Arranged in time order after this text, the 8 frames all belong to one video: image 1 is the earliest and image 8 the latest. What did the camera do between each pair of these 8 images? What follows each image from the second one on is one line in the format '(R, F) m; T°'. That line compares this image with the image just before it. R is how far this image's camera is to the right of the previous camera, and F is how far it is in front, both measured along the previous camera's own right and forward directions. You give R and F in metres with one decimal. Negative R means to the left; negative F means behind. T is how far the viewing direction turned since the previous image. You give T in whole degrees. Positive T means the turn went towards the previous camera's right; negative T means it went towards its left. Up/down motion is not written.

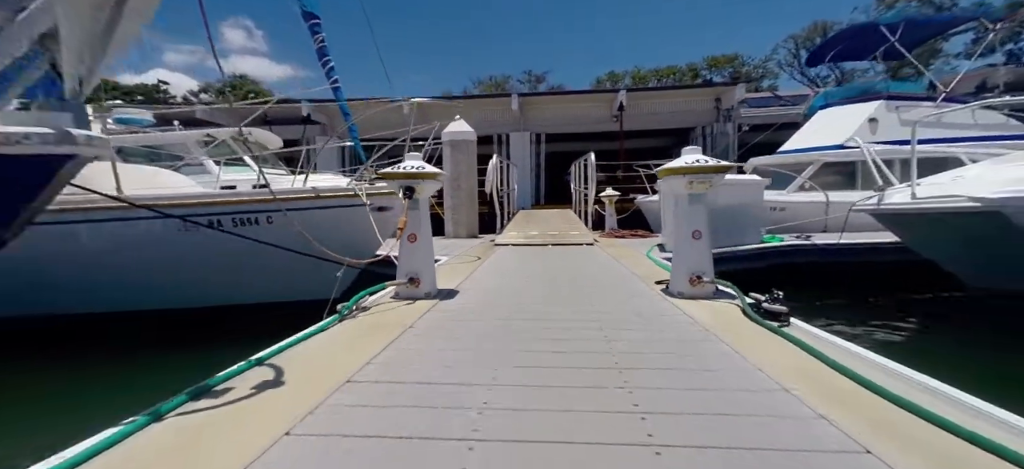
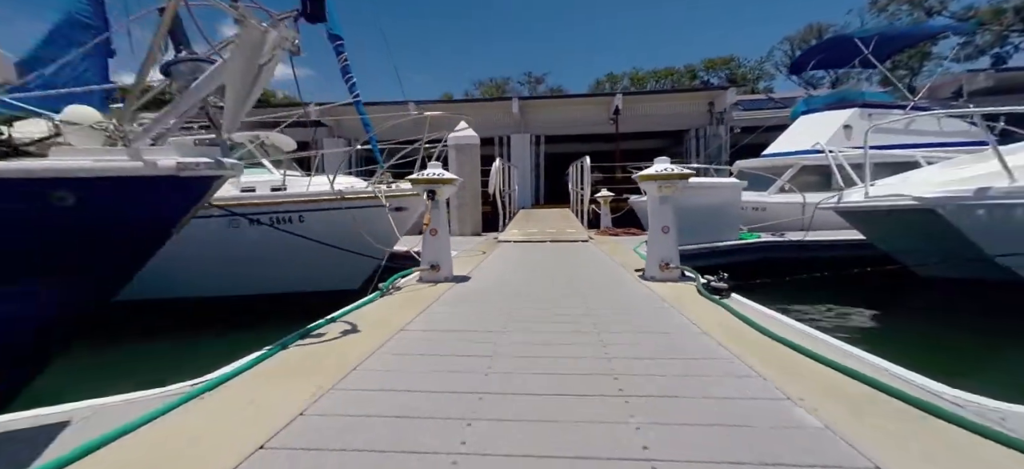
(0.0, -0.8) m; 0°
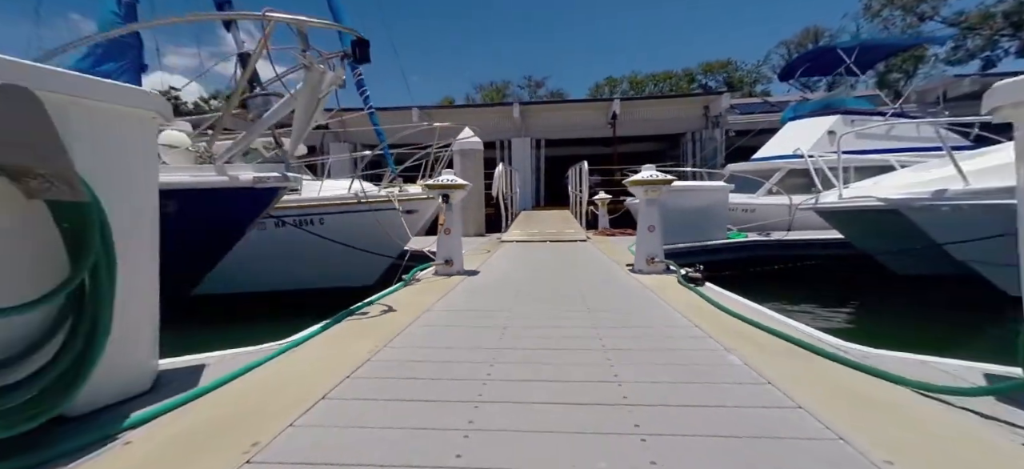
(0.0, -0.6) m; 0°
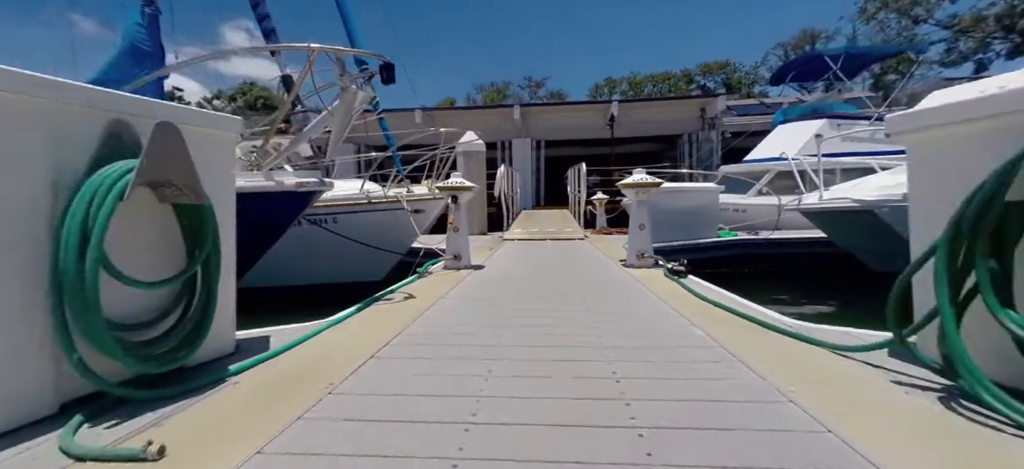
(0.0, -0.5) m; 0°
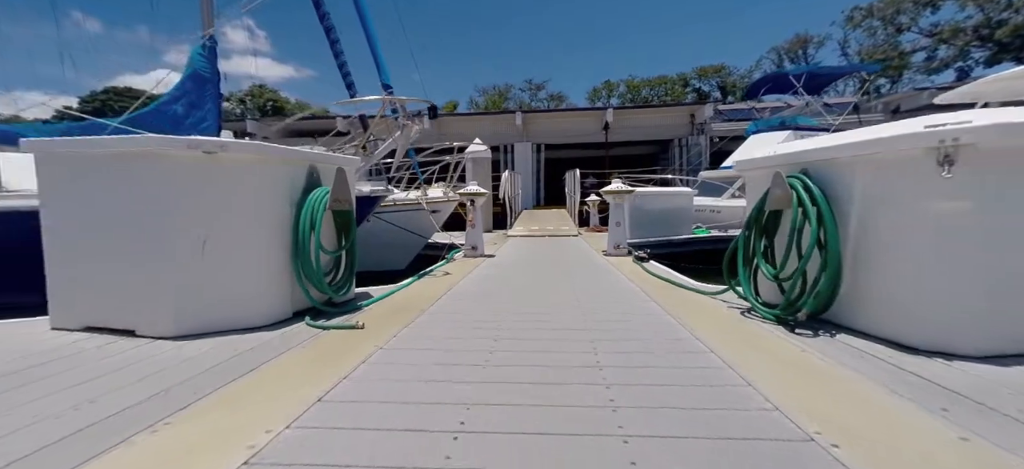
(-0.1, -1.6) m; 0°
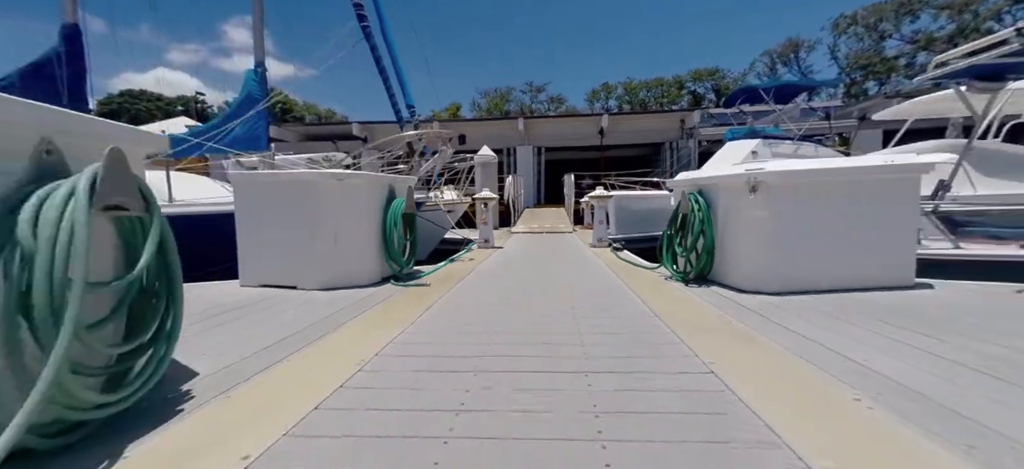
(-0.1, -1.9) m; 0°
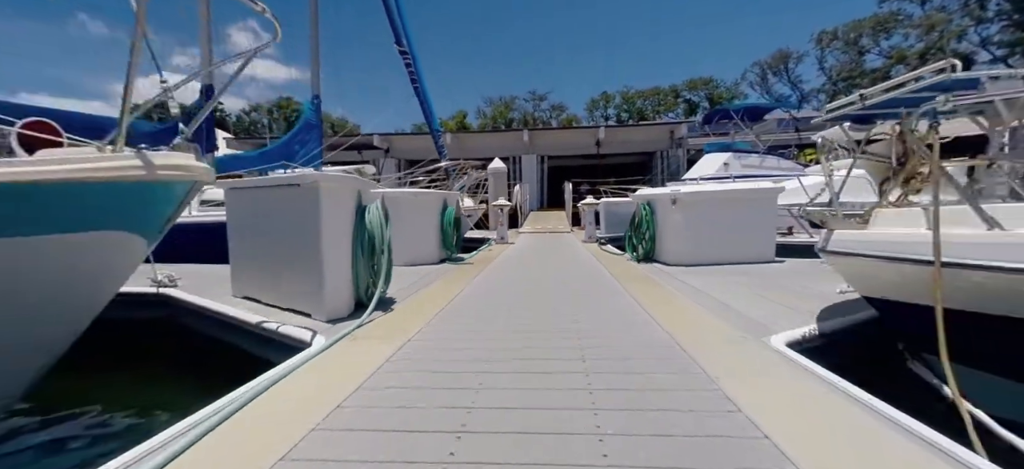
(-0.2, -2.6) m; 0°
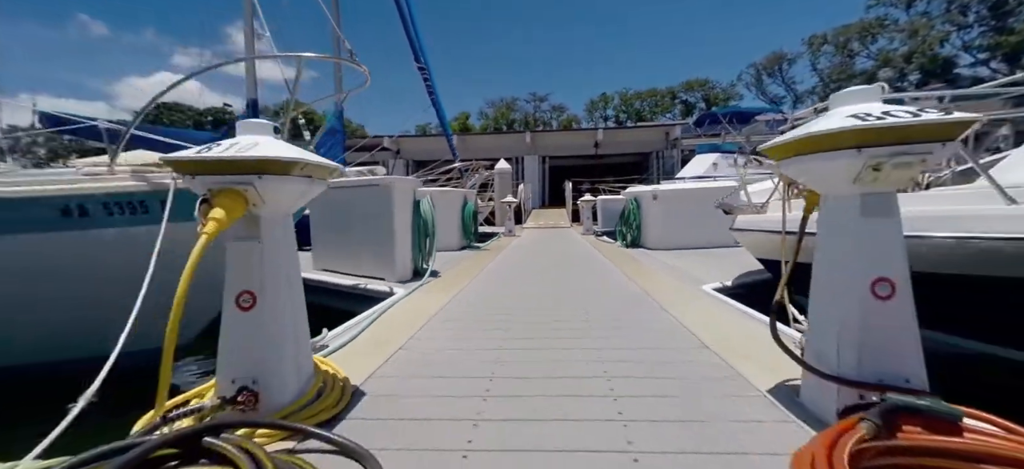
(-0.2, -1.5) m; 0°
